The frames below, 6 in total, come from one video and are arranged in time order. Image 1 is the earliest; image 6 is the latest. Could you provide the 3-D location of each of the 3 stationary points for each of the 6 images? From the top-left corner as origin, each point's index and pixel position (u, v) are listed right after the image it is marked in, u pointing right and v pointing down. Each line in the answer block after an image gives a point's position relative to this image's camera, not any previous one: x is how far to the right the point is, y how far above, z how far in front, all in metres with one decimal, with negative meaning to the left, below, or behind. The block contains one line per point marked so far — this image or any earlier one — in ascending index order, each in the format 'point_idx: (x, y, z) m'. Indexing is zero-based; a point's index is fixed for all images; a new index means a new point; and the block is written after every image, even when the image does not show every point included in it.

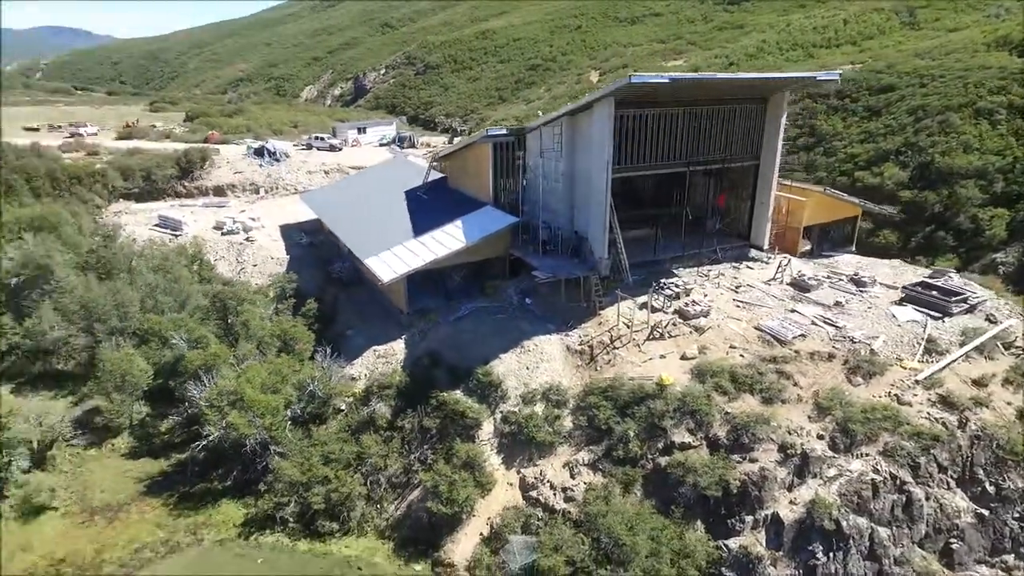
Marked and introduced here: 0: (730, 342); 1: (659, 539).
0: (+6.3, -1.6, +18.3) m
1: (+3.4, -5.9, +14.8) m
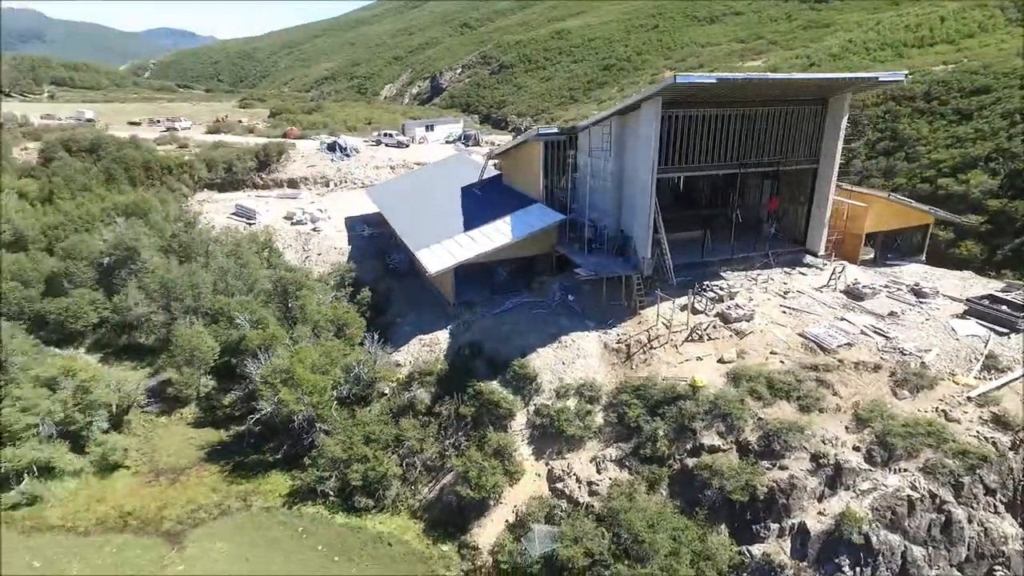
0: (+7.3, -1.7, +17.9) m
1: (+3.9, -5.9, +14.8) m
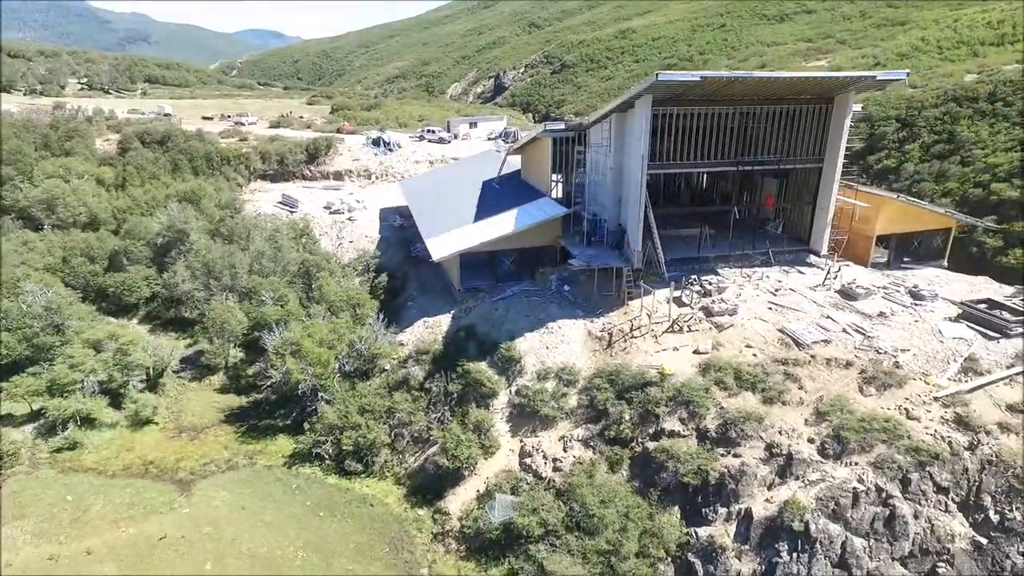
0: (+6.8, -1.5, +18.2) m
1: (+2.9, -5.6, +15.5) m
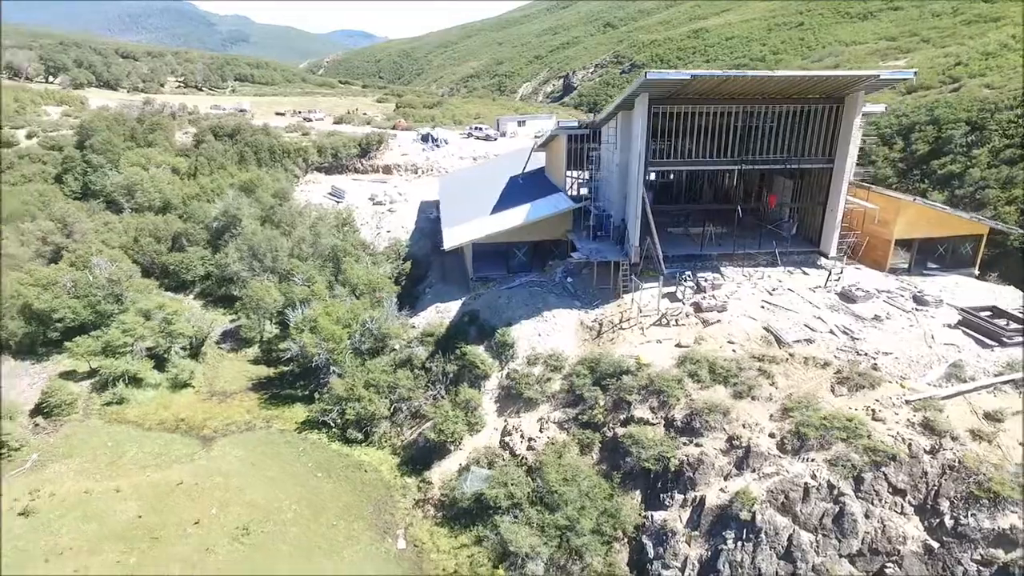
0: (+6.3, -1.5, +18.4) m
1: (+2.0, -5.3, +16.2) m
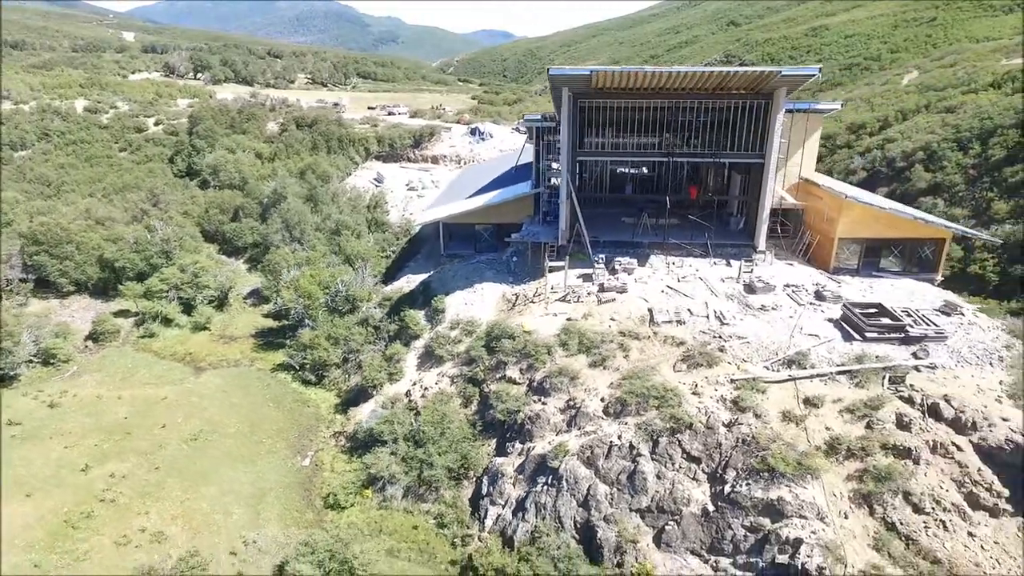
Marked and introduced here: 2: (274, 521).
0: (+3.2, -0.9, +19.8) m
1: (-1.7, -4.4, +18.5) m
2: (-6.6, -6.5, +17.5) m
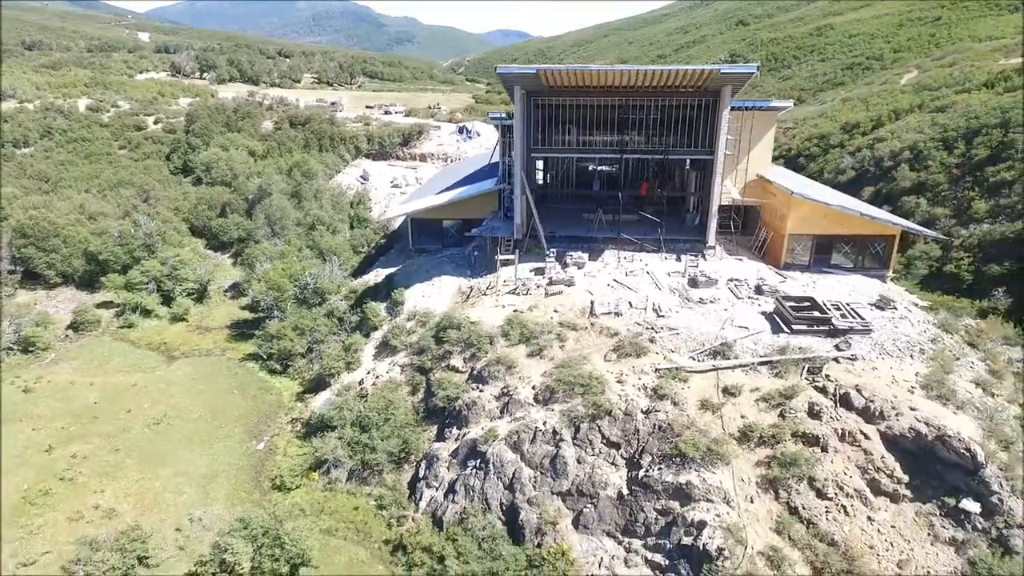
0: (+1.5, -0.6, +20.4) m
1: (-3.5, -4.1, +19.2) m
2: (-8.4, -6.2, +18.3) m
